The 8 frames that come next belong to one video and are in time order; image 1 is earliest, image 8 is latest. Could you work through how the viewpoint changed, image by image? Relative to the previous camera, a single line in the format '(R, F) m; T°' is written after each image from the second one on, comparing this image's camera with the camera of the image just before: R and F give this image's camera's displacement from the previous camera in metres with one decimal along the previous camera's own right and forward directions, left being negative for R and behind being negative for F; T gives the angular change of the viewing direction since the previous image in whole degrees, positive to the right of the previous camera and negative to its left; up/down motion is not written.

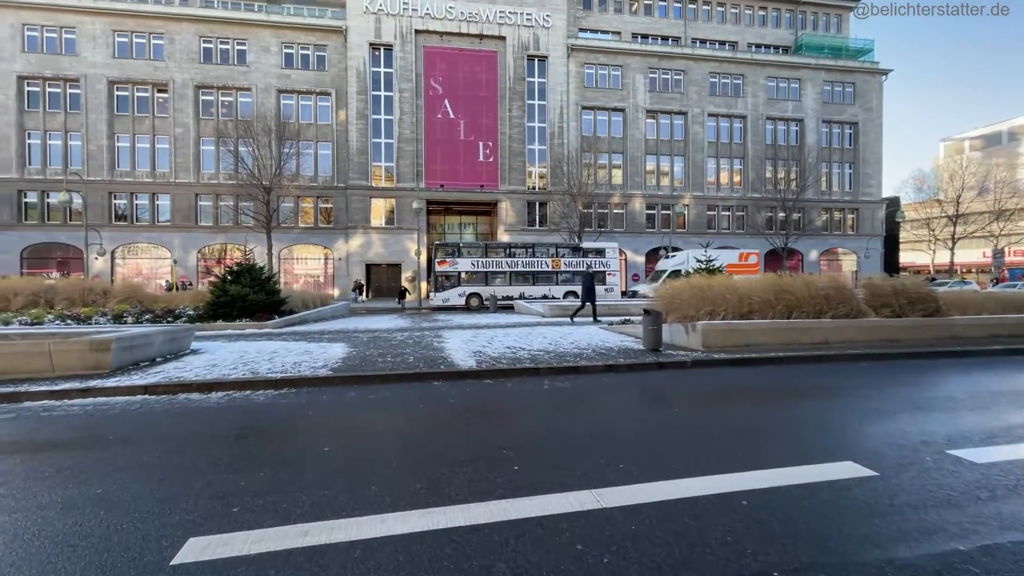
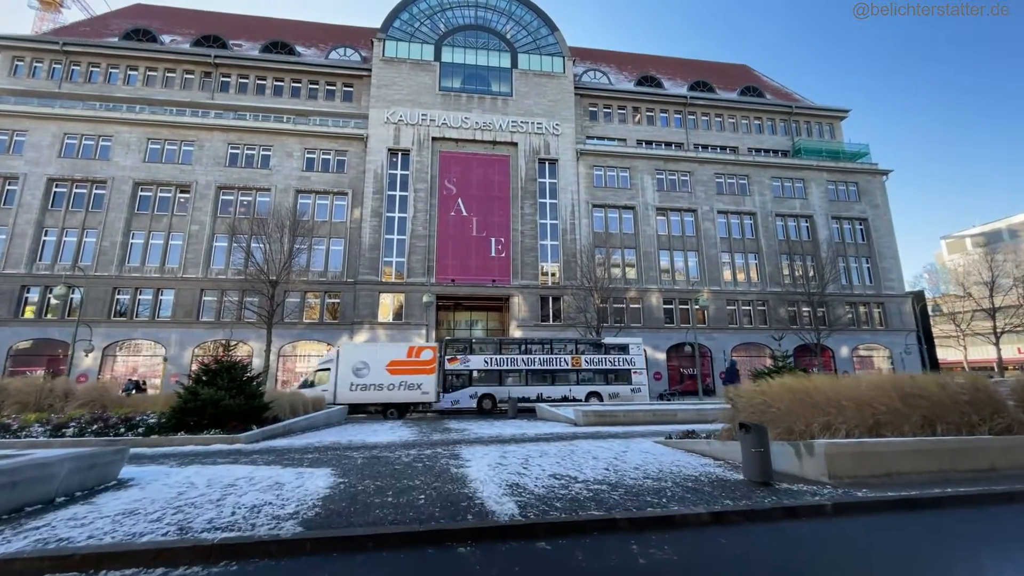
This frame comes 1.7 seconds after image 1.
(-0.6, +1.9) m; -1°
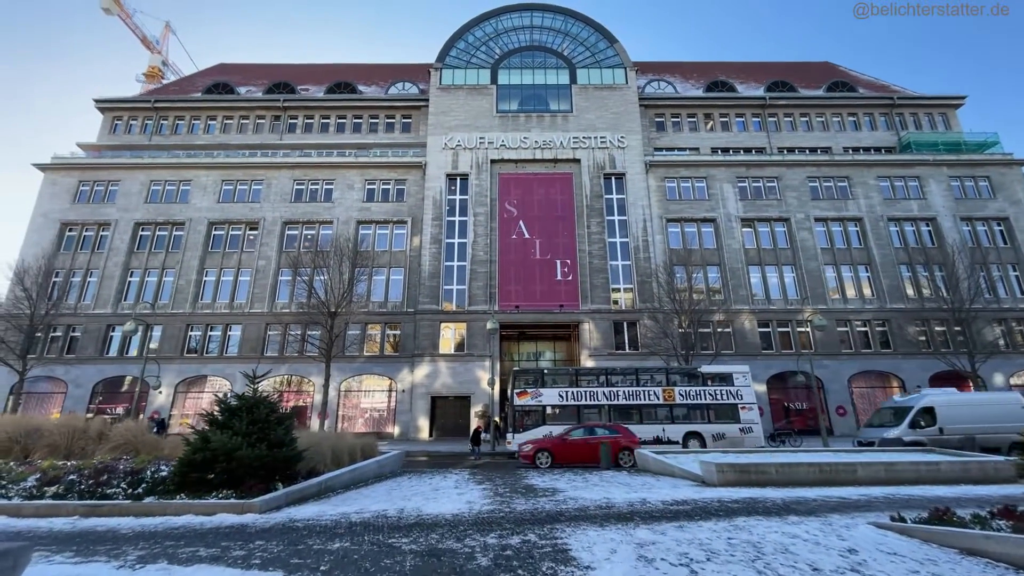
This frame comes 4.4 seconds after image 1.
(-0.8, +2.9) m; -7°
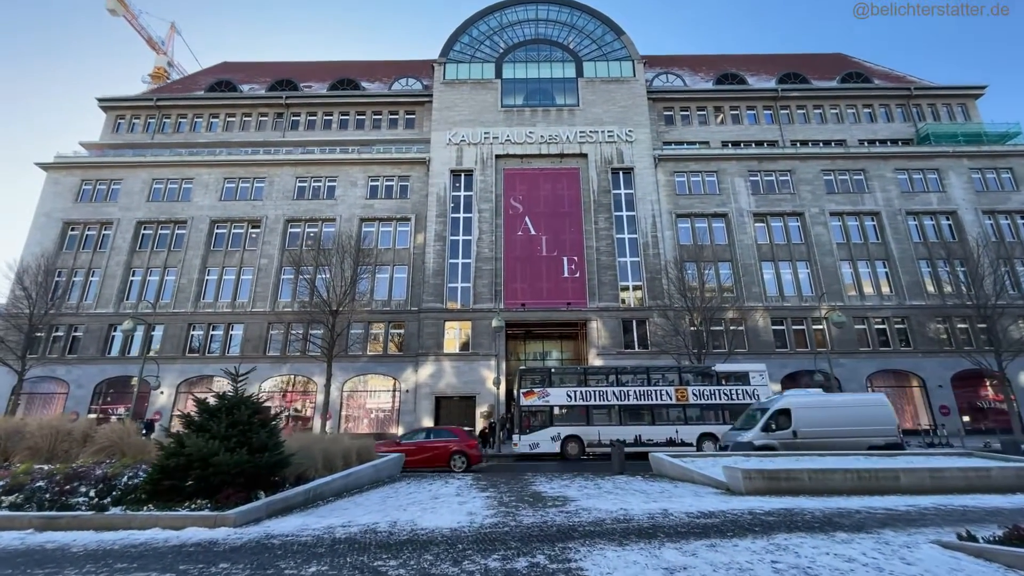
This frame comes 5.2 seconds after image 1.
(0.0, +0.8) m; -1°
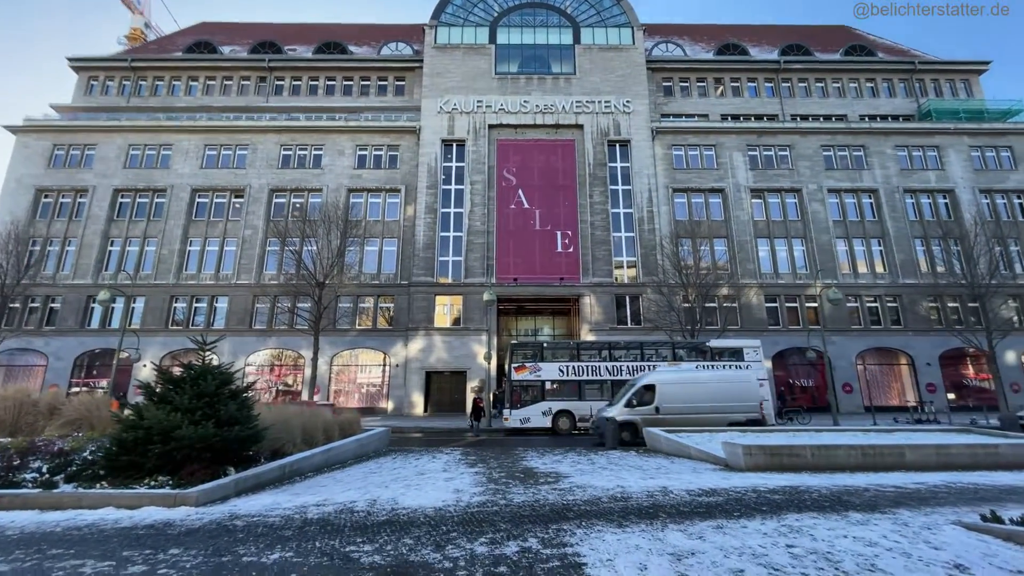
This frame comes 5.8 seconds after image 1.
(0.0, +0.6) m; +1°
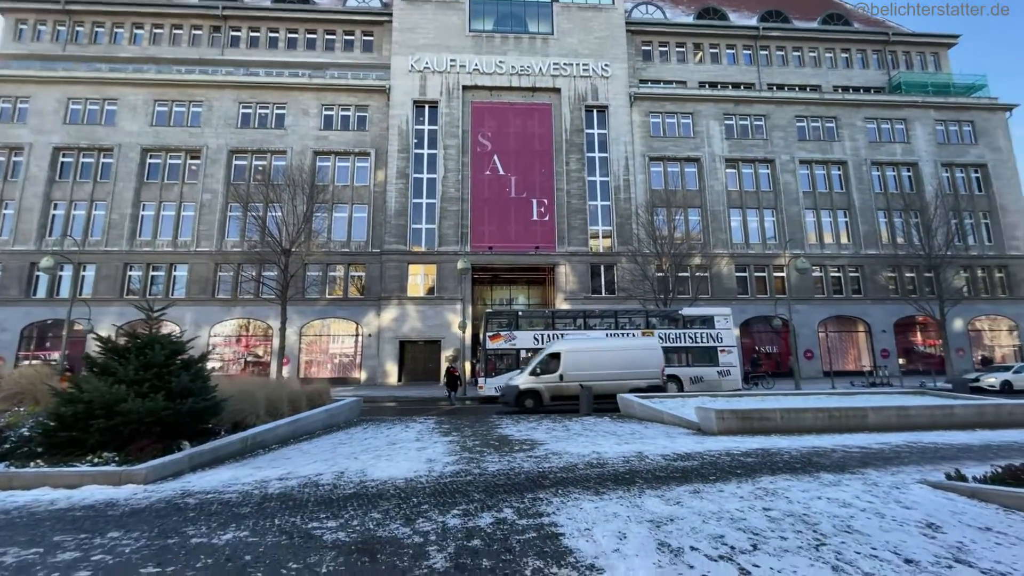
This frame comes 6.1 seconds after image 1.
(0.0, +0.3) m; +3°
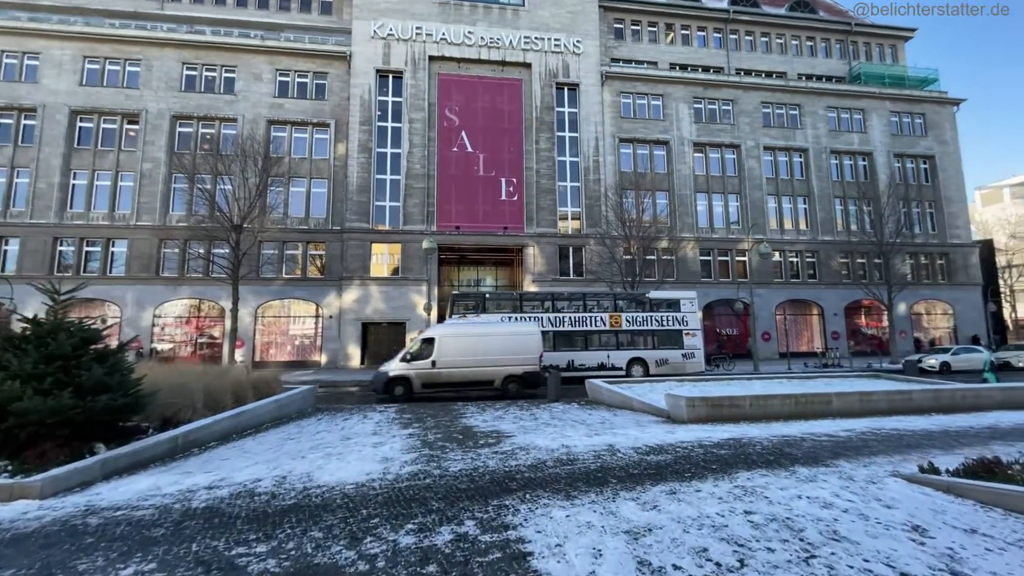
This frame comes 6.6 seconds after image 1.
(0.0, +0.5) m; +4°
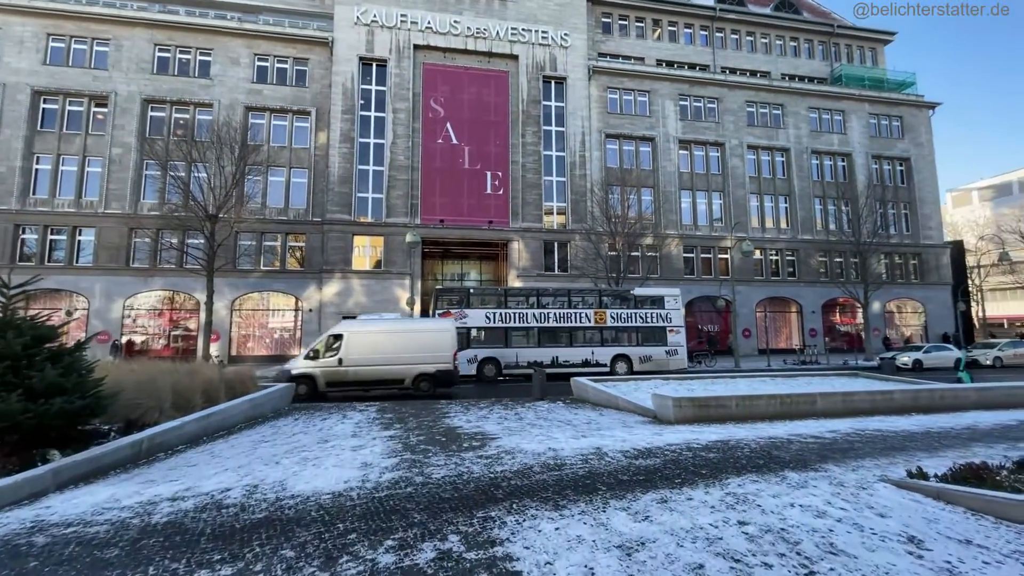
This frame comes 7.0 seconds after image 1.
(0.0, +0.2) m; +2°
